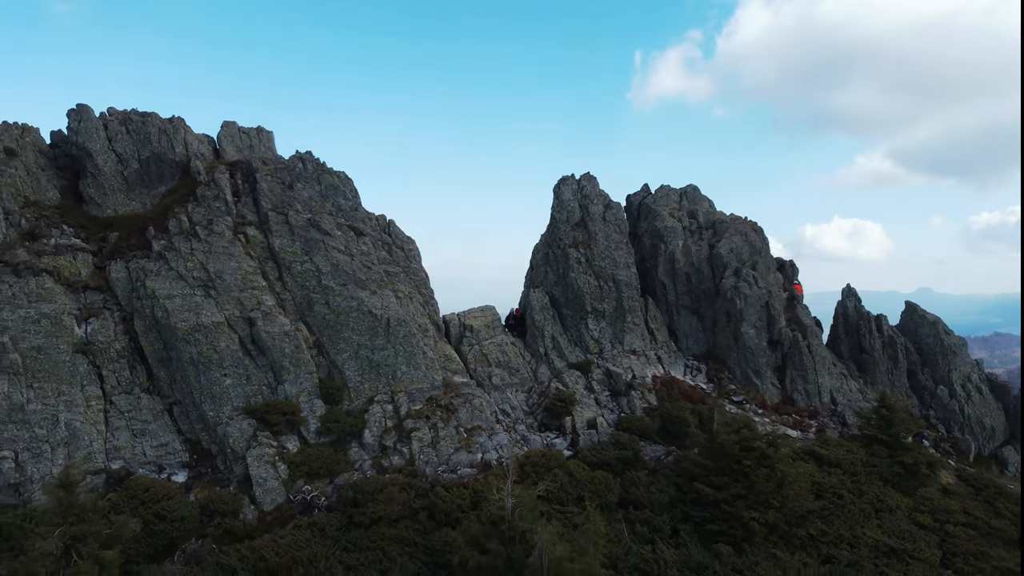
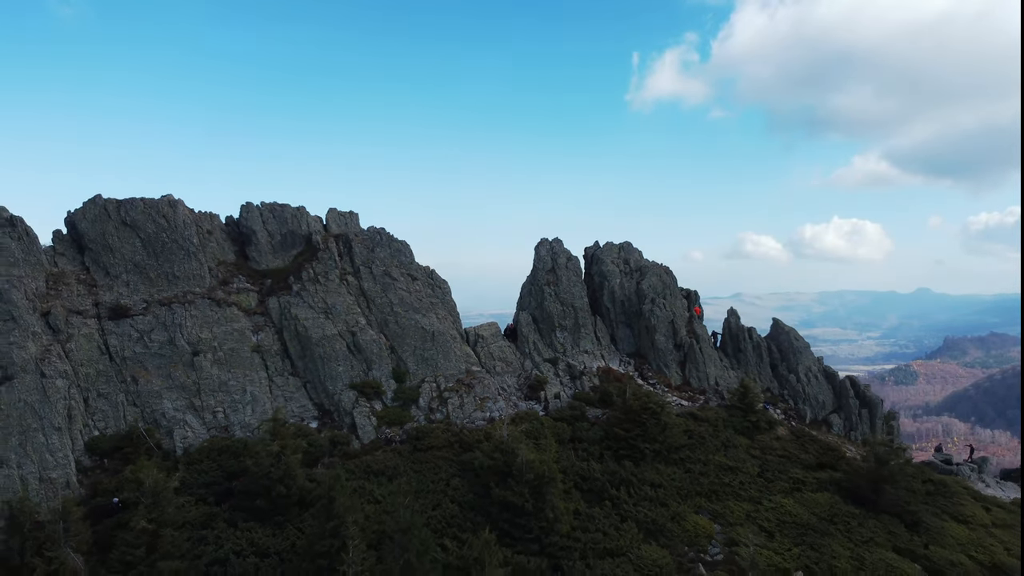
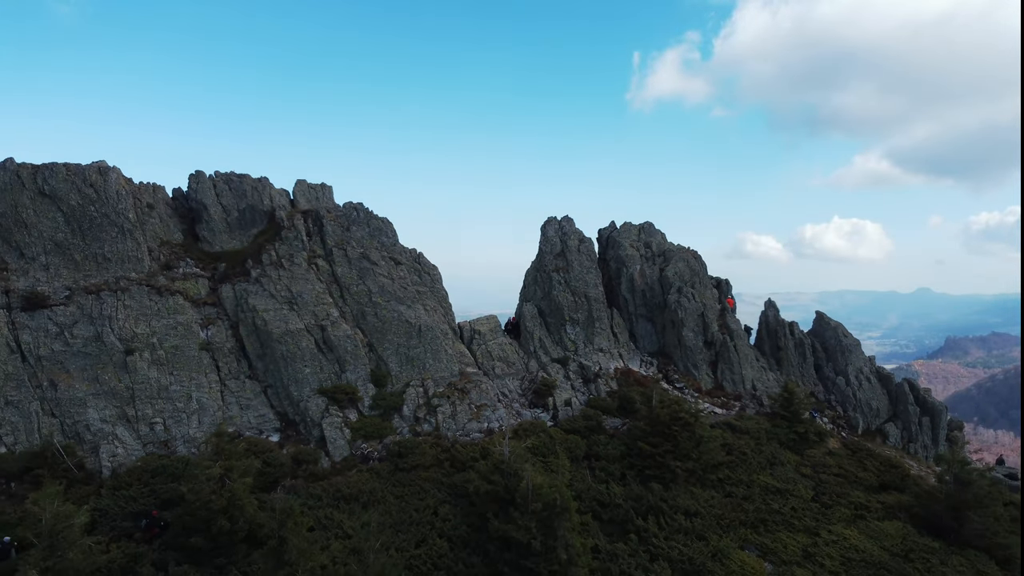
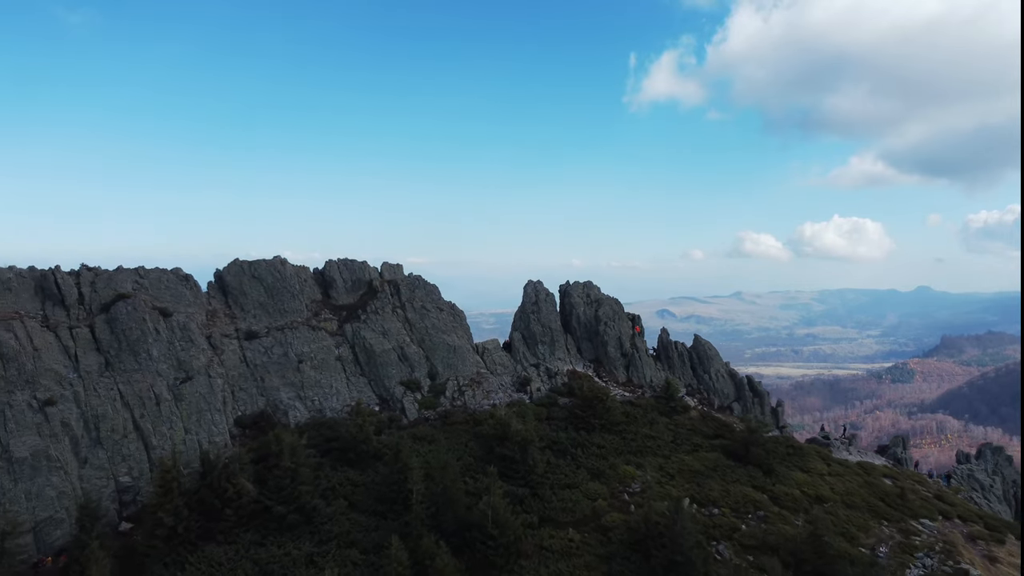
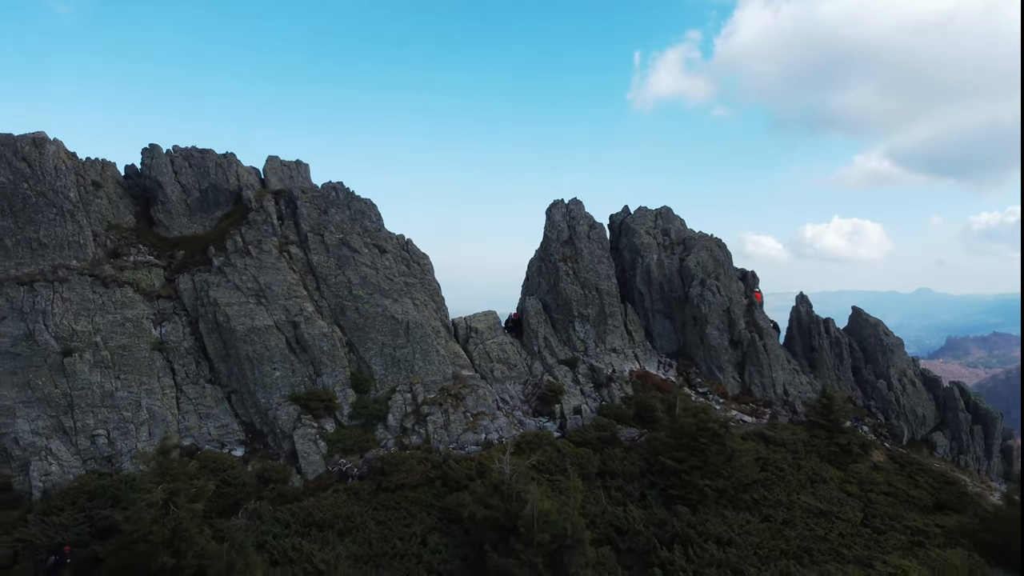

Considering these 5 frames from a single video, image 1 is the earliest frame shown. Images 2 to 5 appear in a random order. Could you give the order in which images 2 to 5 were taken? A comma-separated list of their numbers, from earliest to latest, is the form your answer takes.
5, 3, 2, 4
